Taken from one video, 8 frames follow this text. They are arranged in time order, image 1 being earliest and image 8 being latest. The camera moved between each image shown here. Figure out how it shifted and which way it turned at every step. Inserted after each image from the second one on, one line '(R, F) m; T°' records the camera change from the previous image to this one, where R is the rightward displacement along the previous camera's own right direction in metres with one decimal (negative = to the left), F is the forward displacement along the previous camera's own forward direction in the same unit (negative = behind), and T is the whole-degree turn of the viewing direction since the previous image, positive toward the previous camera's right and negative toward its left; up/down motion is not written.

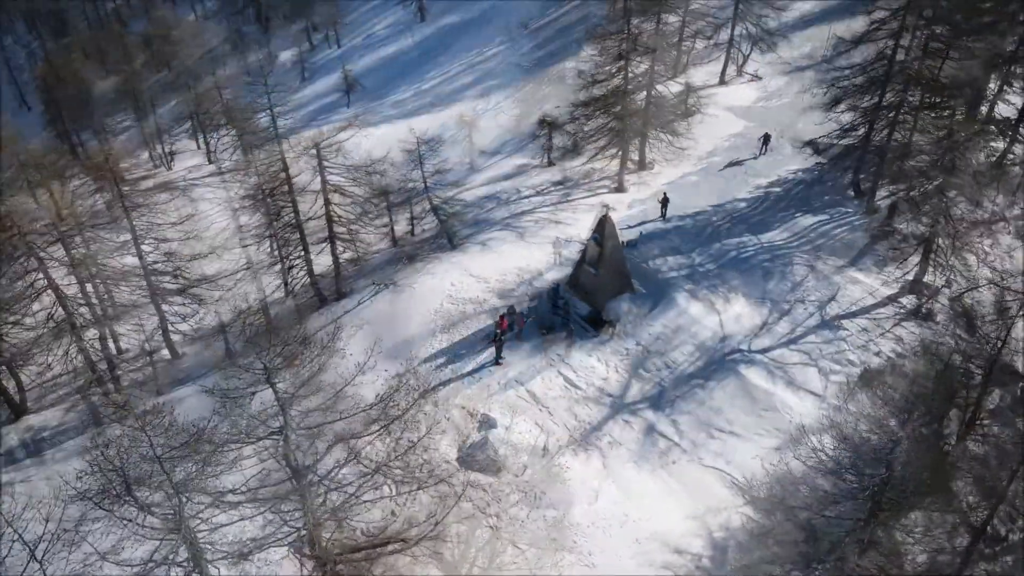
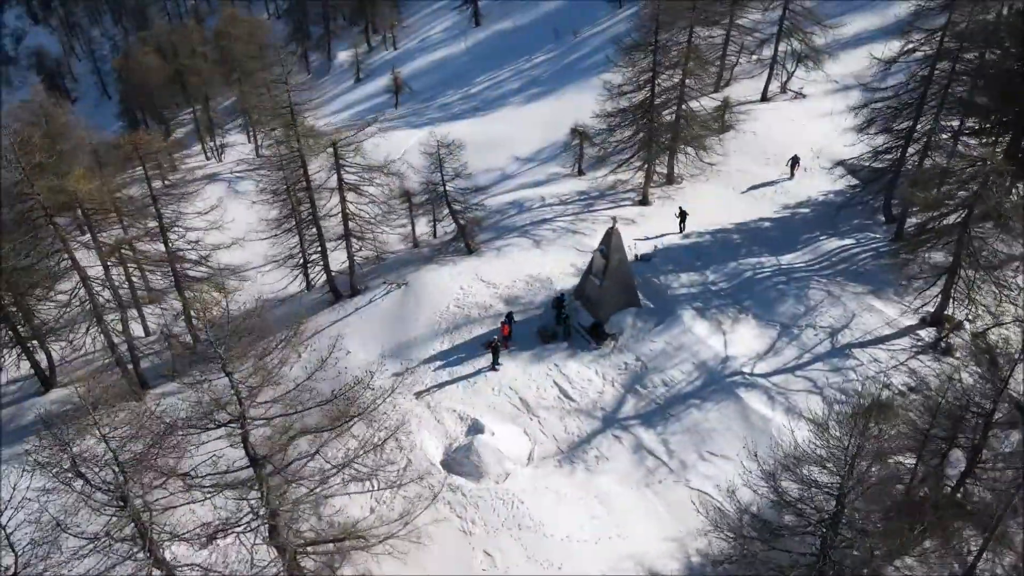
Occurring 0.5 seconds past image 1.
(+1.2, 0.0) m; -4°
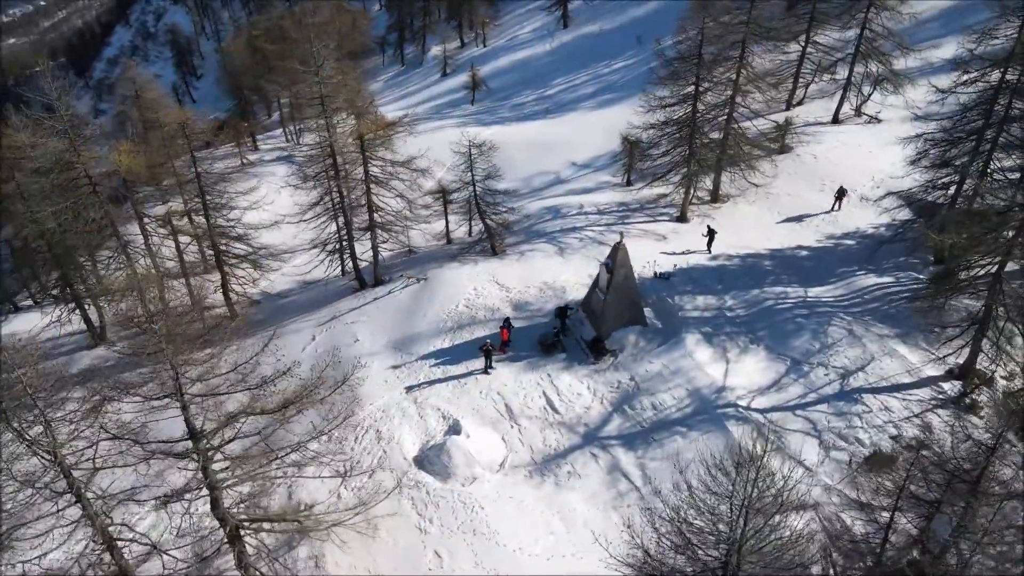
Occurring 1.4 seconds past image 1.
(+2.1, +0.2) m; -7°
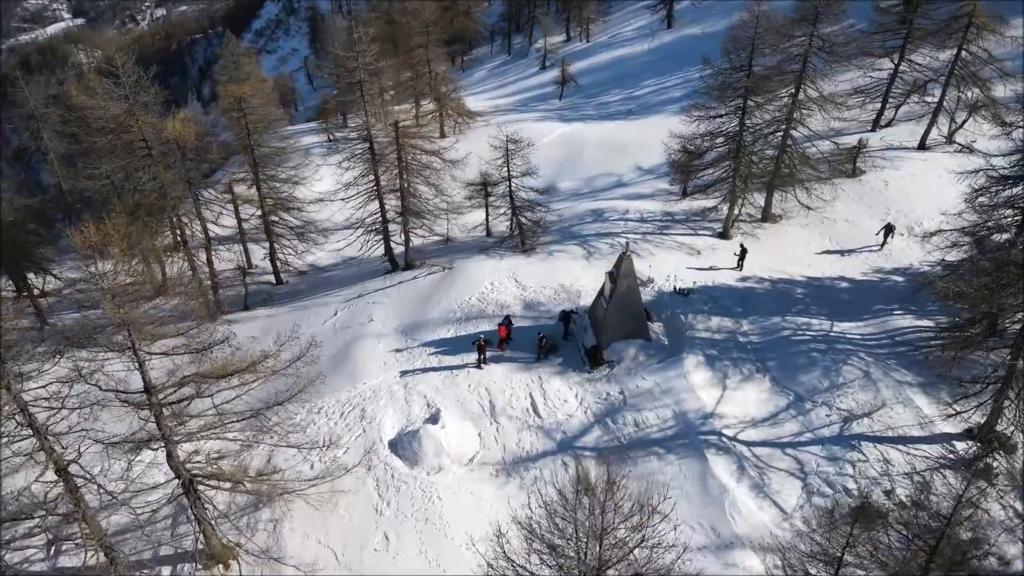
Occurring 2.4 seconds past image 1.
(+2.4, +0.2) m; -8°
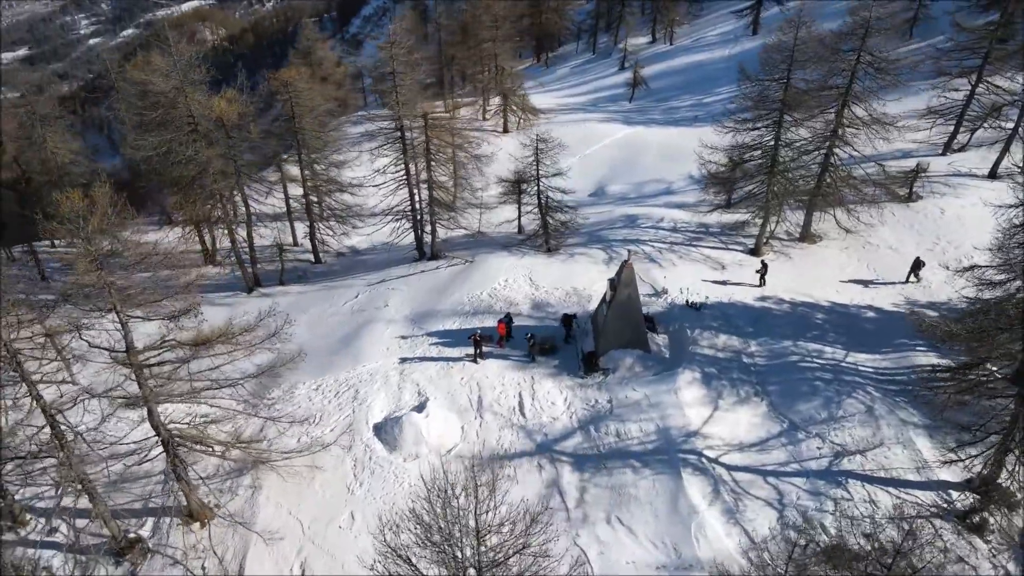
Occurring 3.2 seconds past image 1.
(+1.9, 0.0) m; -7°
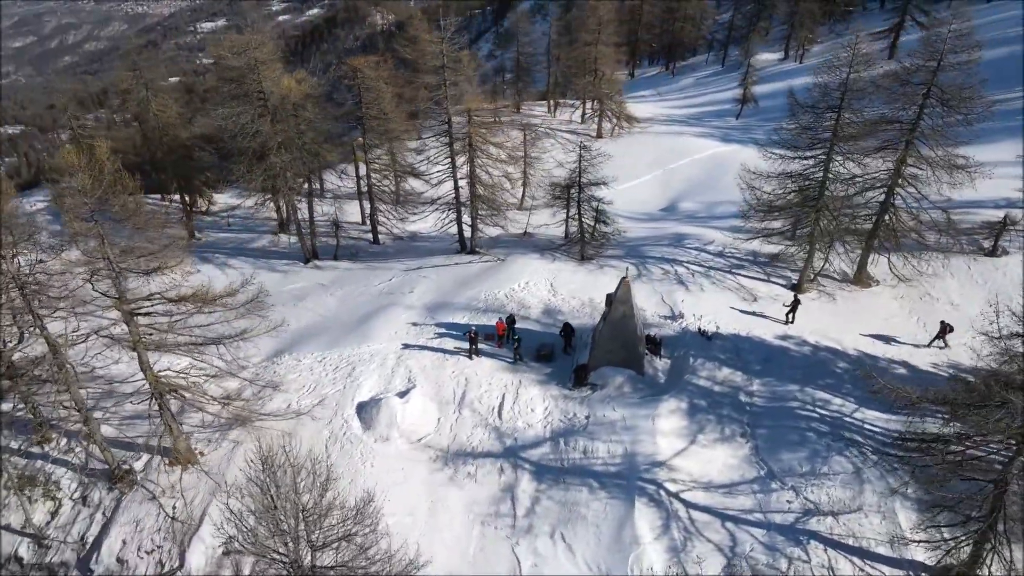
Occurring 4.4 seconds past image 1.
(+2.9, +0.2) m; -10°
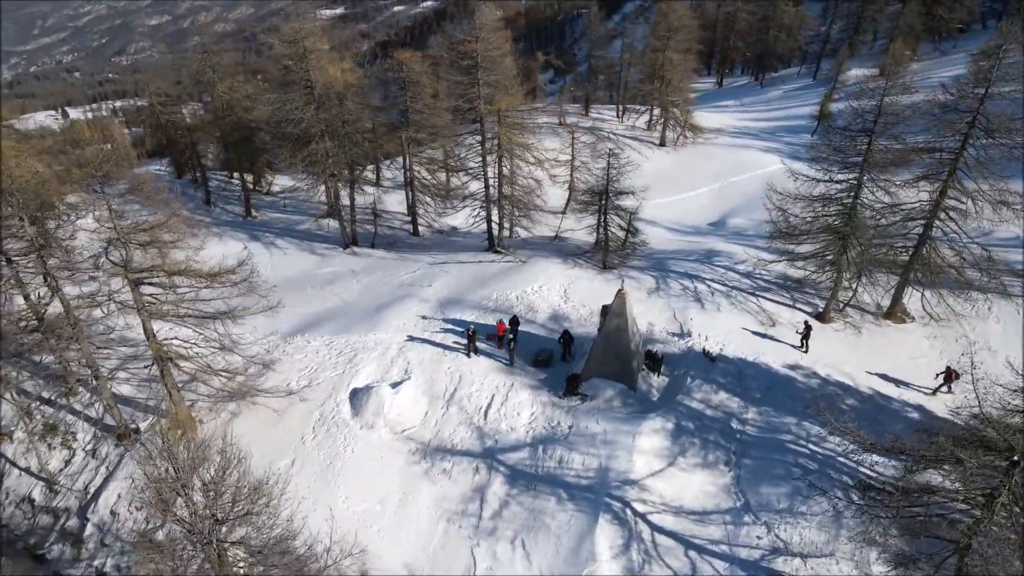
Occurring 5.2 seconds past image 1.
(+1.9, +0.1) m; -7°
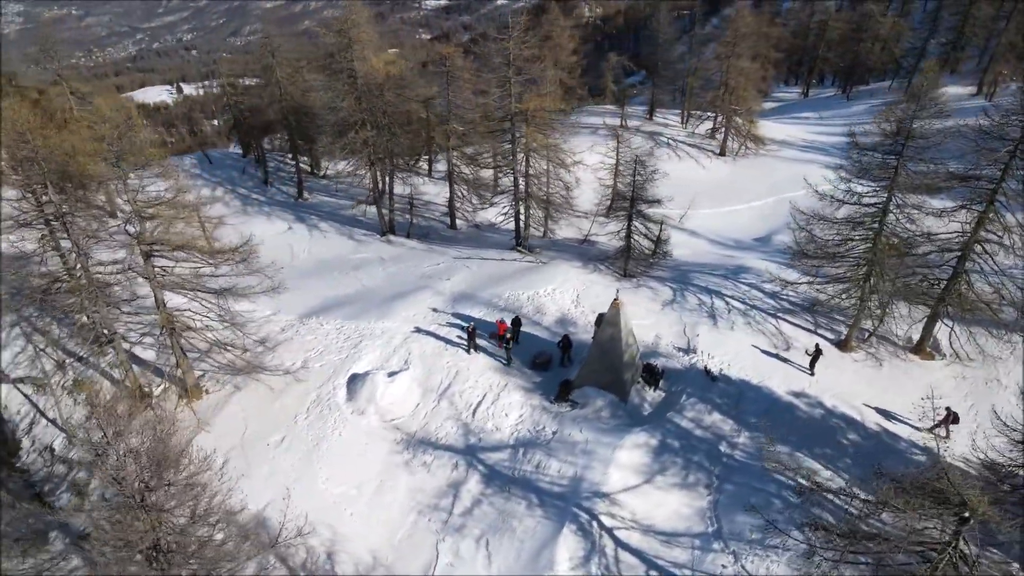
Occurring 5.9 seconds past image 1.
(+1.7, +0.1) m; -6°
